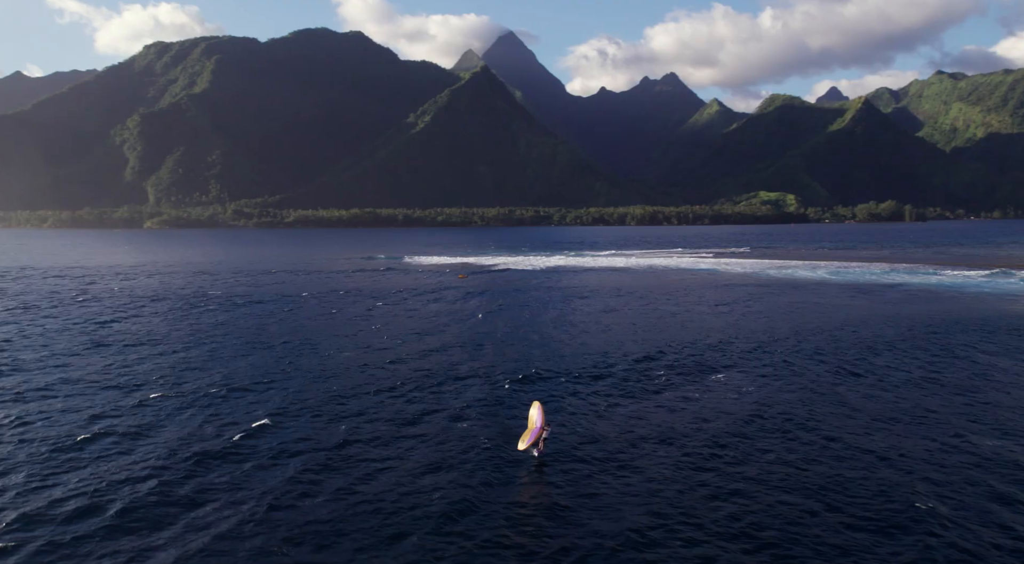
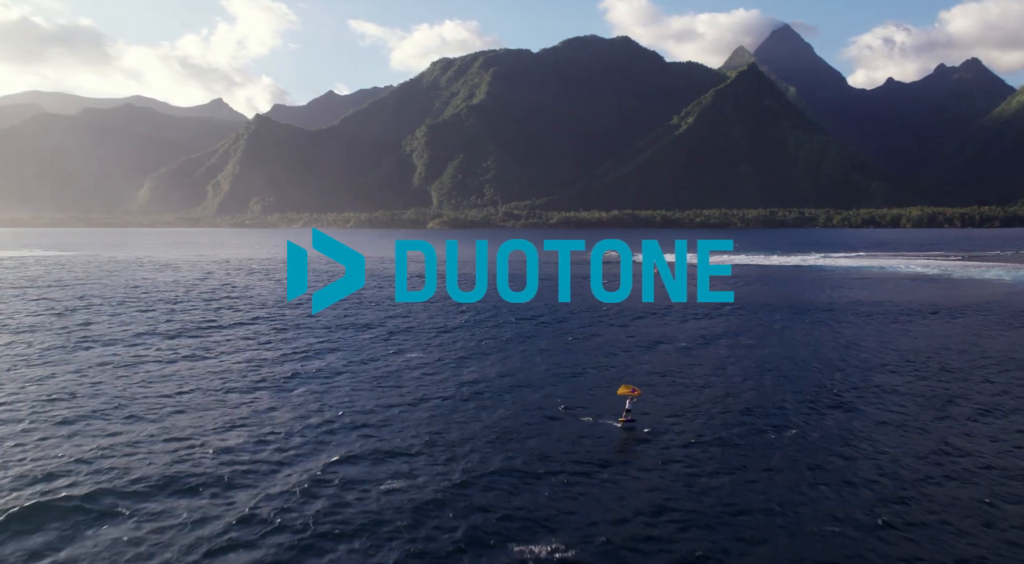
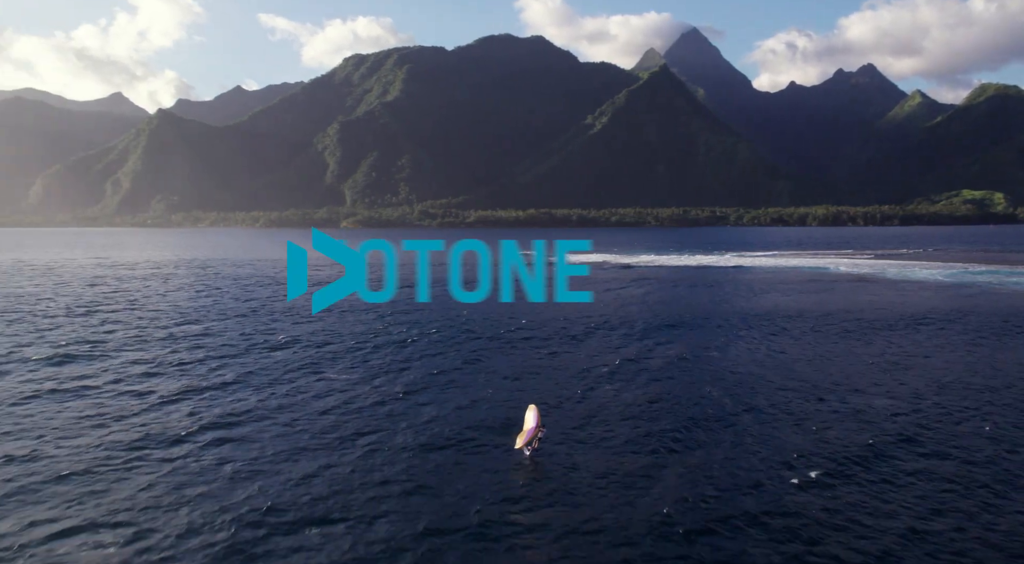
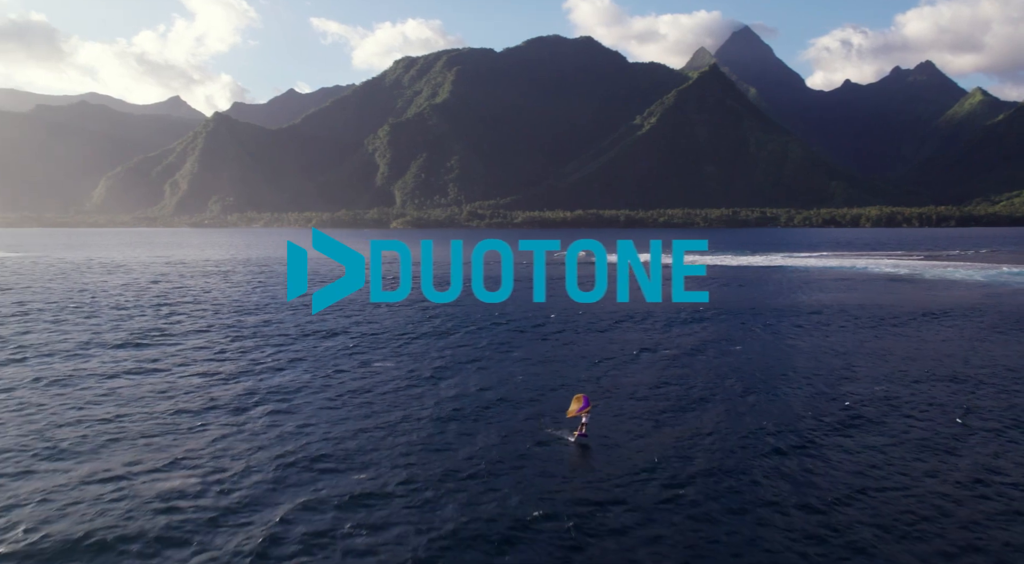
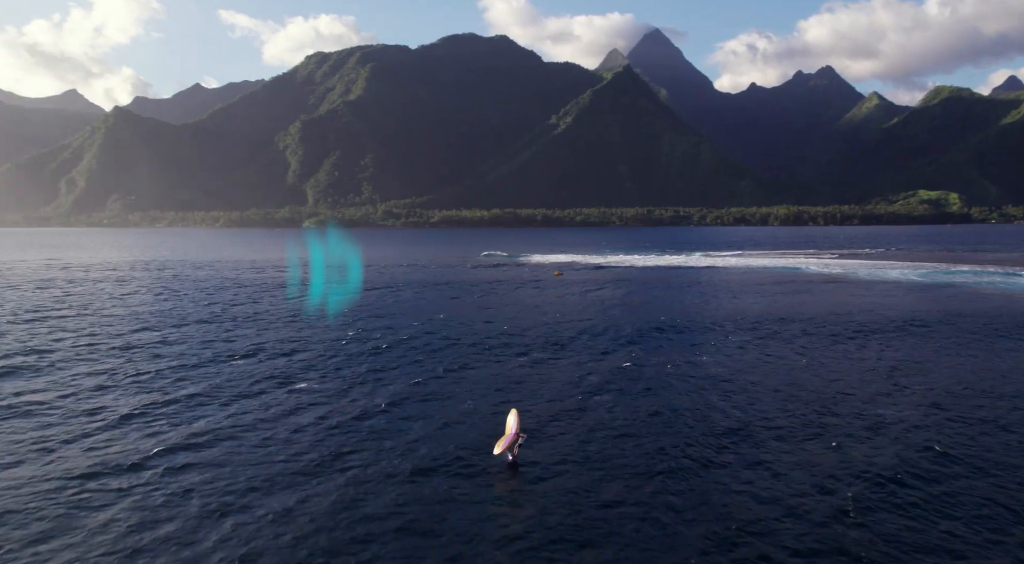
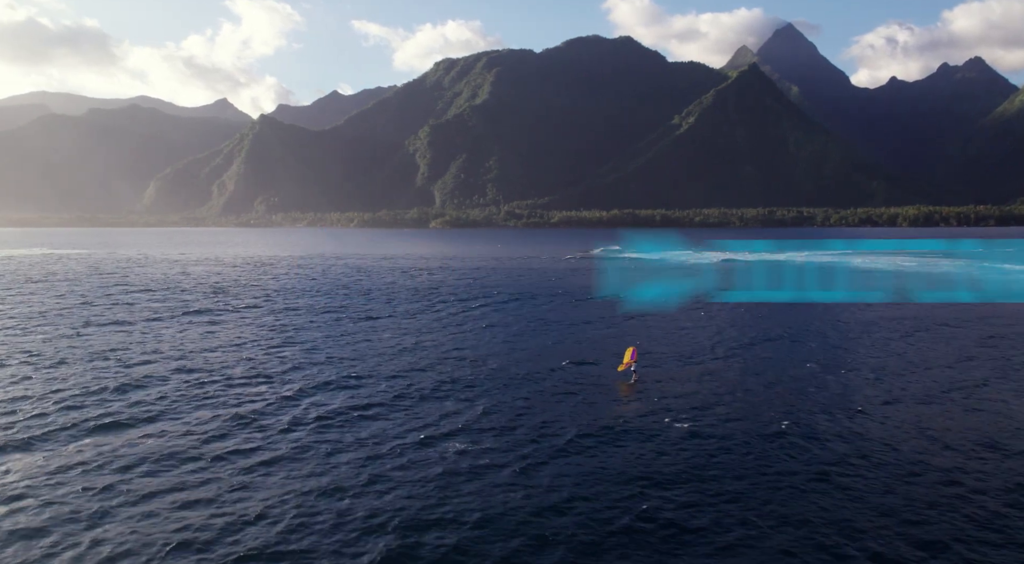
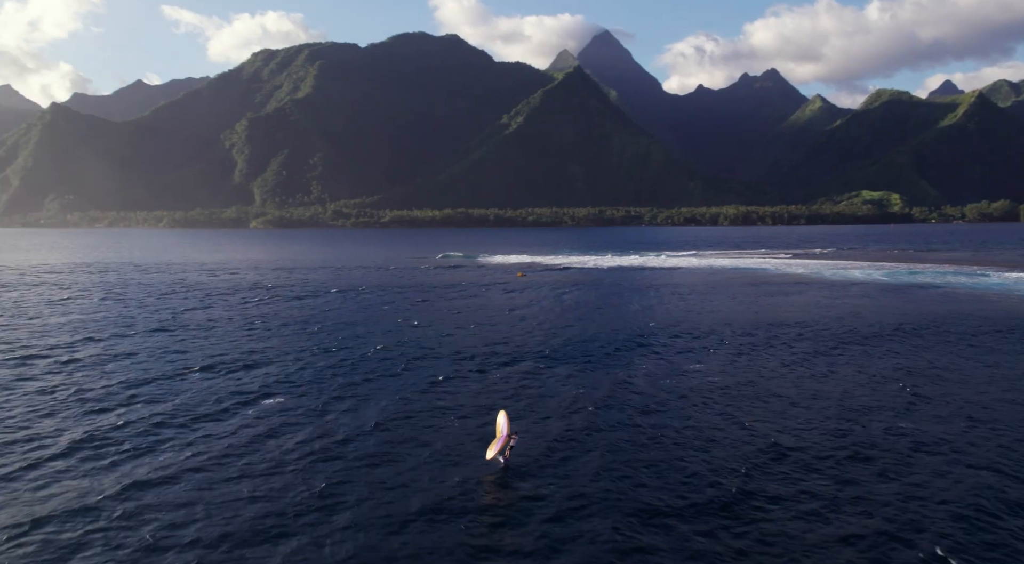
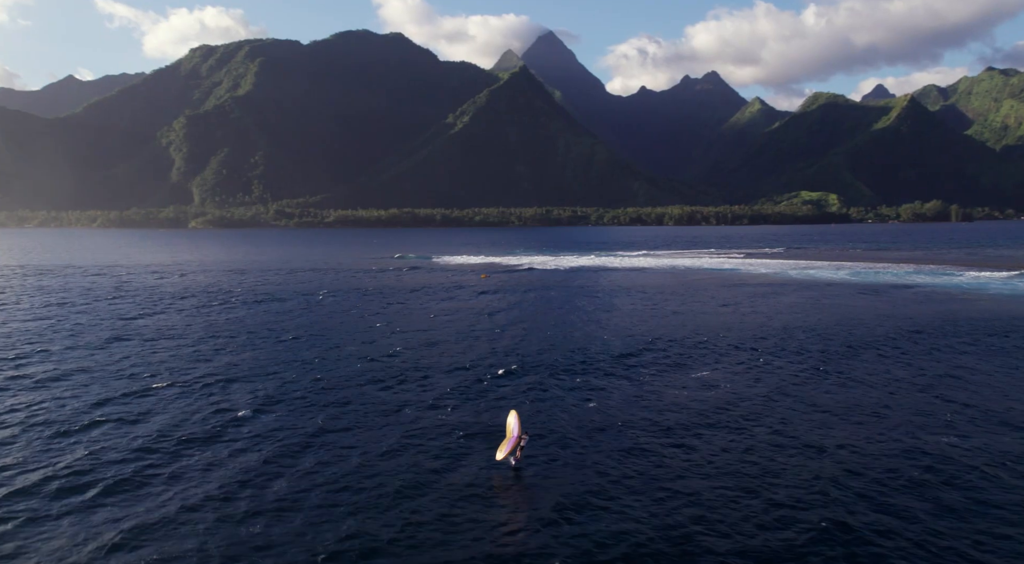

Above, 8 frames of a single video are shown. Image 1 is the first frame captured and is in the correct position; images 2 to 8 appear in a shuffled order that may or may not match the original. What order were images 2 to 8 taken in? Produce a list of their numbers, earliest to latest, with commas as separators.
8, 7, 5, 3, 4, 2, 6
